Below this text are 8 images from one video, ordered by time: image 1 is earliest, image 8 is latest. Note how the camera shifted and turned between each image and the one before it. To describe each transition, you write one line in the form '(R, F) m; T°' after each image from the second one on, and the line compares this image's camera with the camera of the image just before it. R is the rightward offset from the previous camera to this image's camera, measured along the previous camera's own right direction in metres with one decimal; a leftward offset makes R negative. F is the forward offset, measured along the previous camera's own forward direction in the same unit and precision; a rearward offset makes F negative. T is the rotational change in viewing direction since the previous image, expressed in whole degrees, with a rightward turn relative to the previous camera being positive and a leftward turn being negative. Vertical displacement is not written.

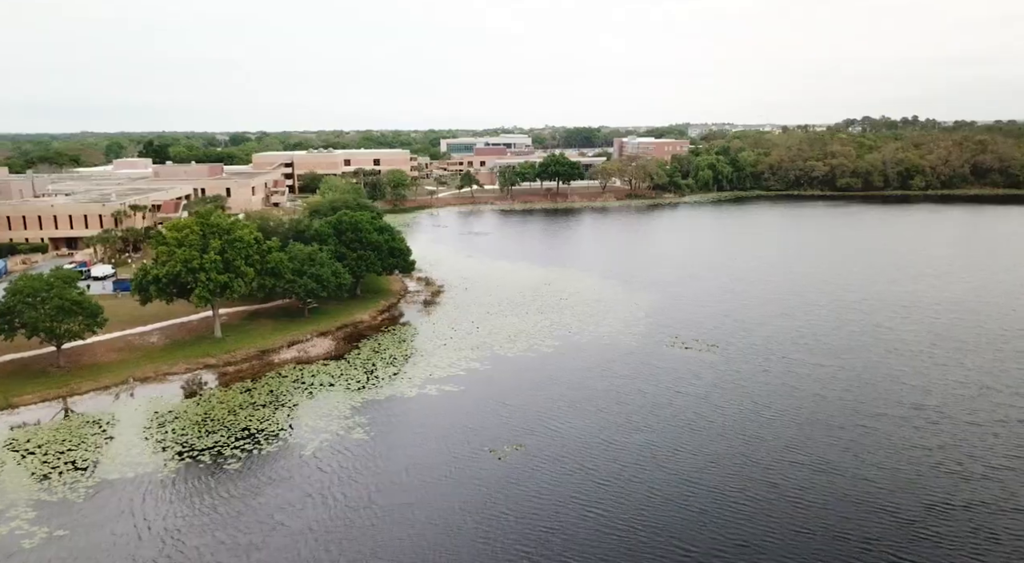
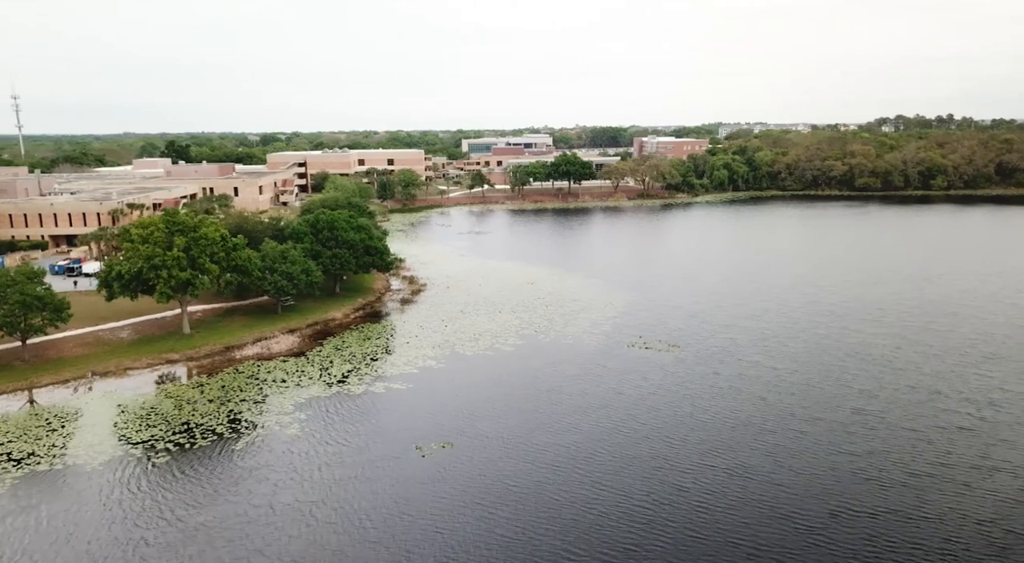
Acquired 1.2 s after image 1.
(+2.4, +0.1) m; -2°
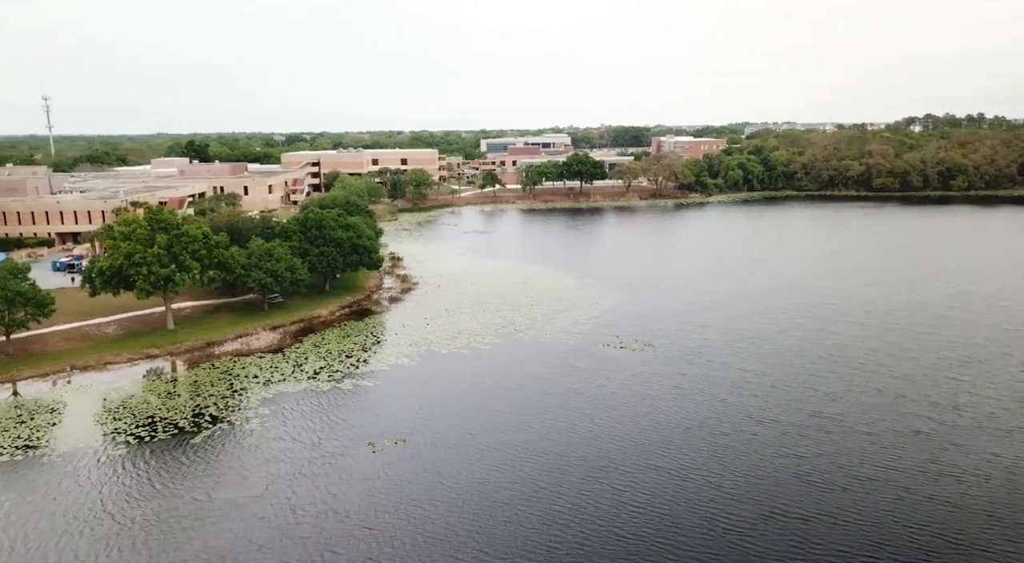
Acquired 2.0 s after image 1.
(+1.7, +0.1) m; -2°
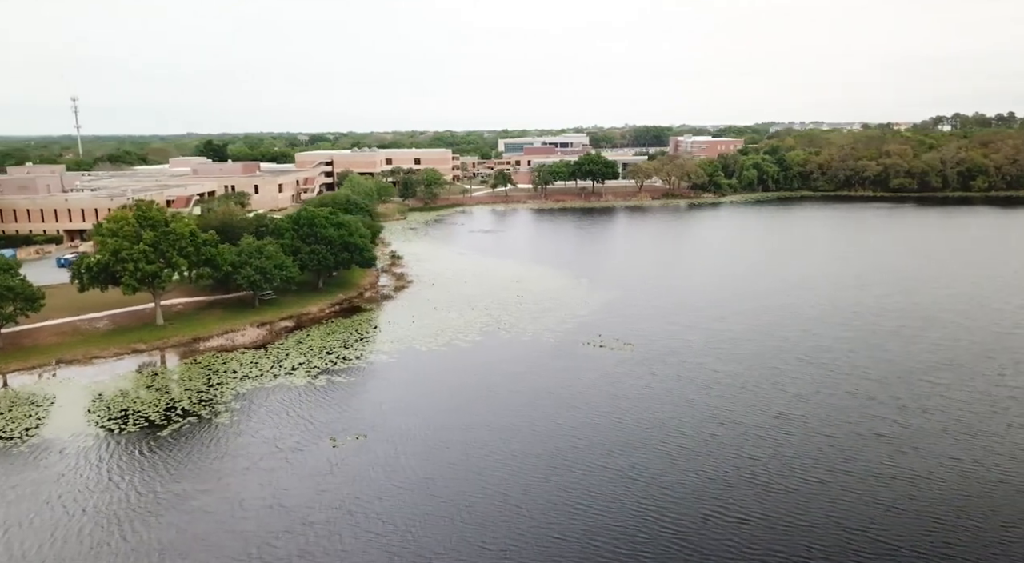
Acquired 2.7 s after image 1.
(+1.4, 0.0) m; -2°
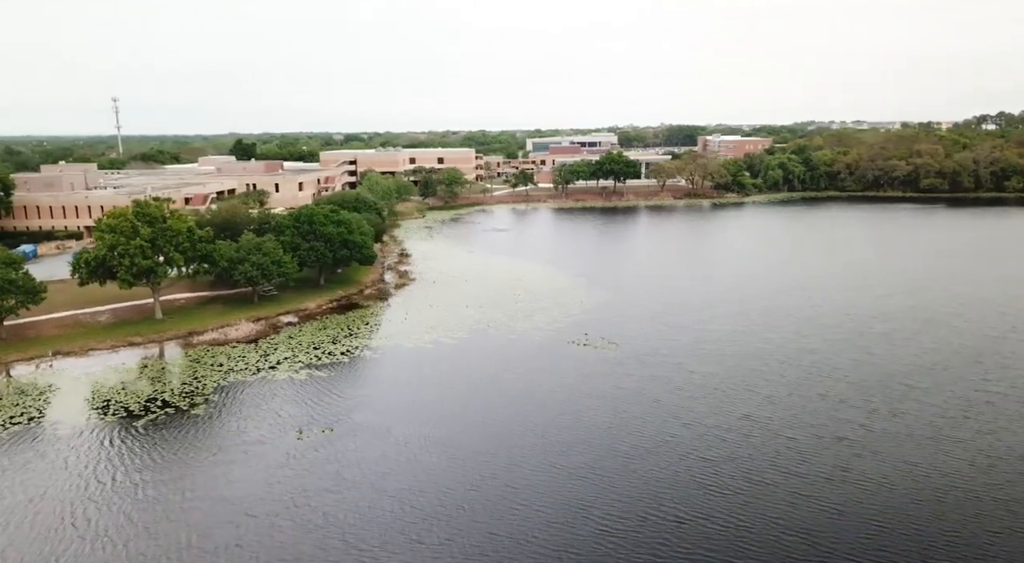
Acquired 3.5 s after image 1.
(+1.6, 0.0) m; -3°
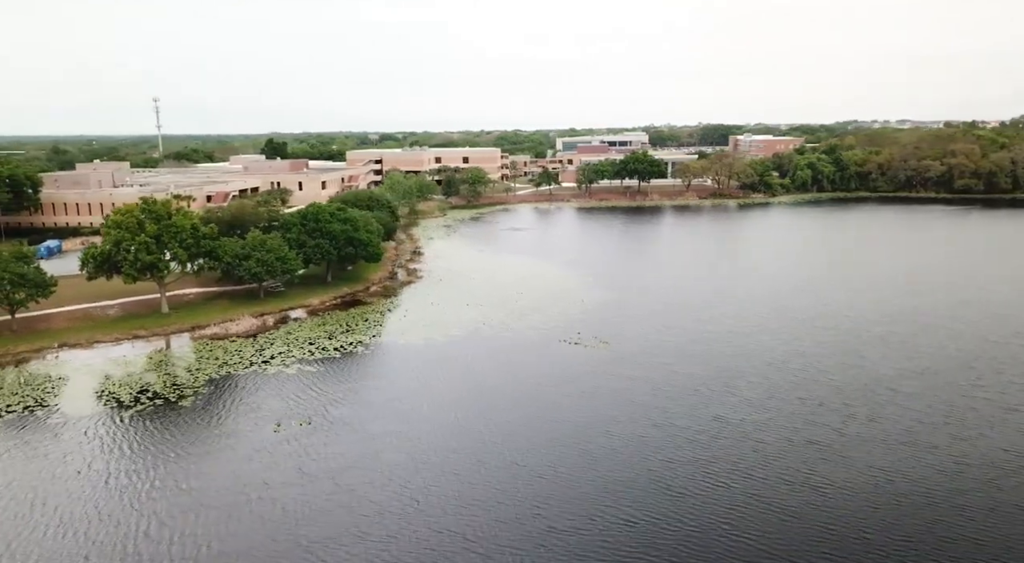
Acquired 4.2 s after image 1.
(+1.4, 0.0) m; -3°
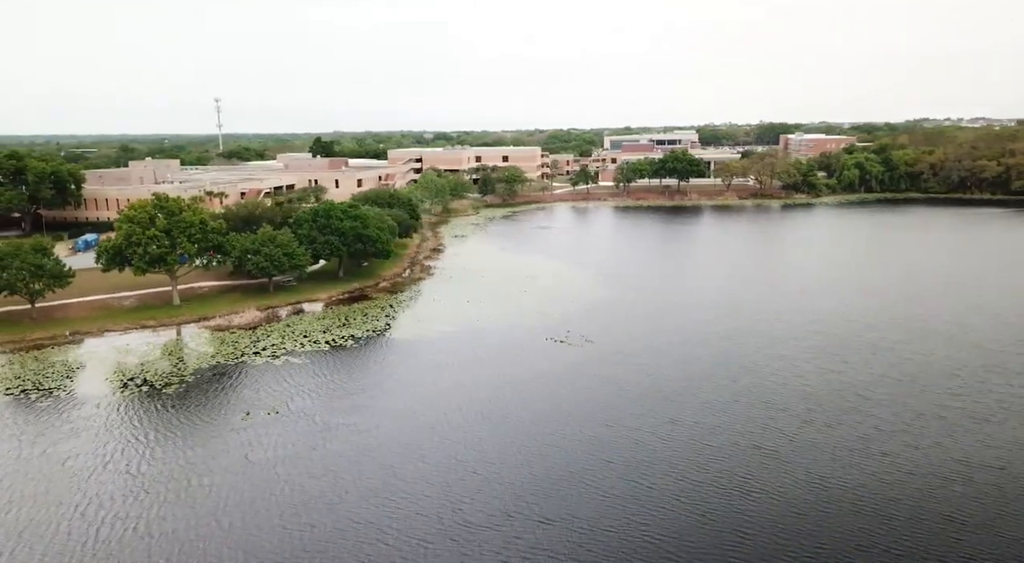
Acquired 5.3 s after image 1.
(+2.2, 0.0) m; -4°
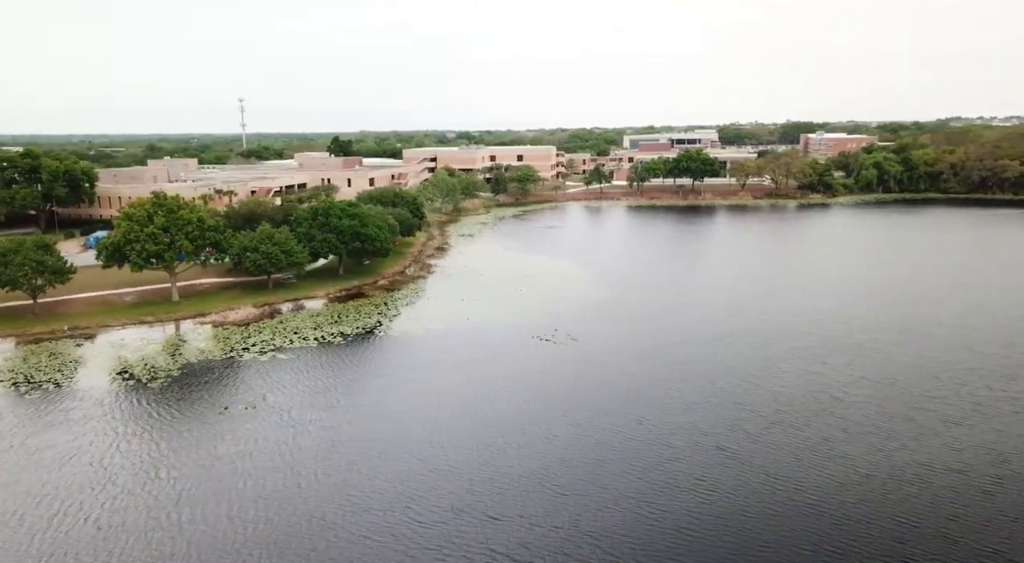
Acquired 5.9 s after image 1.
(+1.2, 0.0) m; -2°
